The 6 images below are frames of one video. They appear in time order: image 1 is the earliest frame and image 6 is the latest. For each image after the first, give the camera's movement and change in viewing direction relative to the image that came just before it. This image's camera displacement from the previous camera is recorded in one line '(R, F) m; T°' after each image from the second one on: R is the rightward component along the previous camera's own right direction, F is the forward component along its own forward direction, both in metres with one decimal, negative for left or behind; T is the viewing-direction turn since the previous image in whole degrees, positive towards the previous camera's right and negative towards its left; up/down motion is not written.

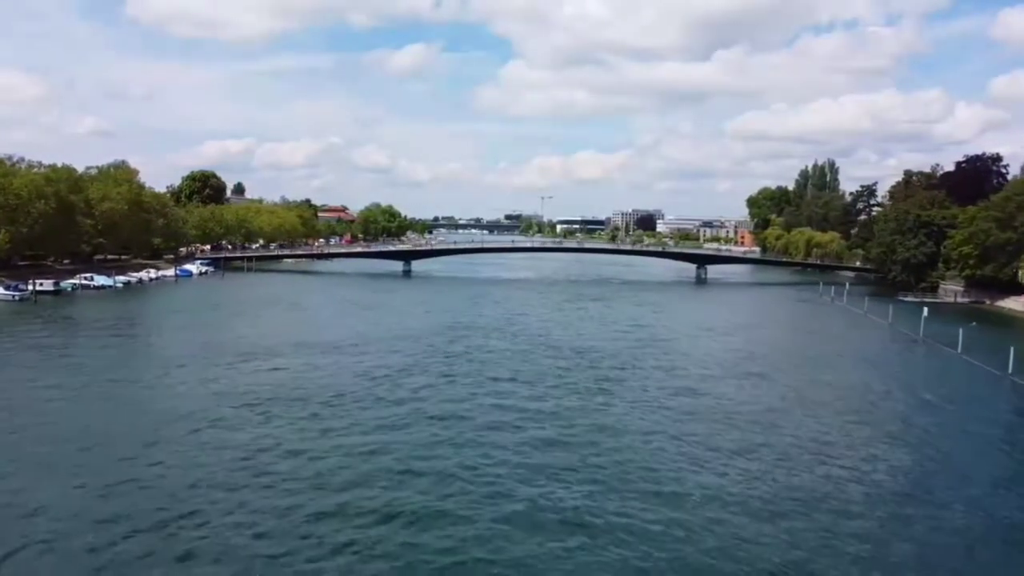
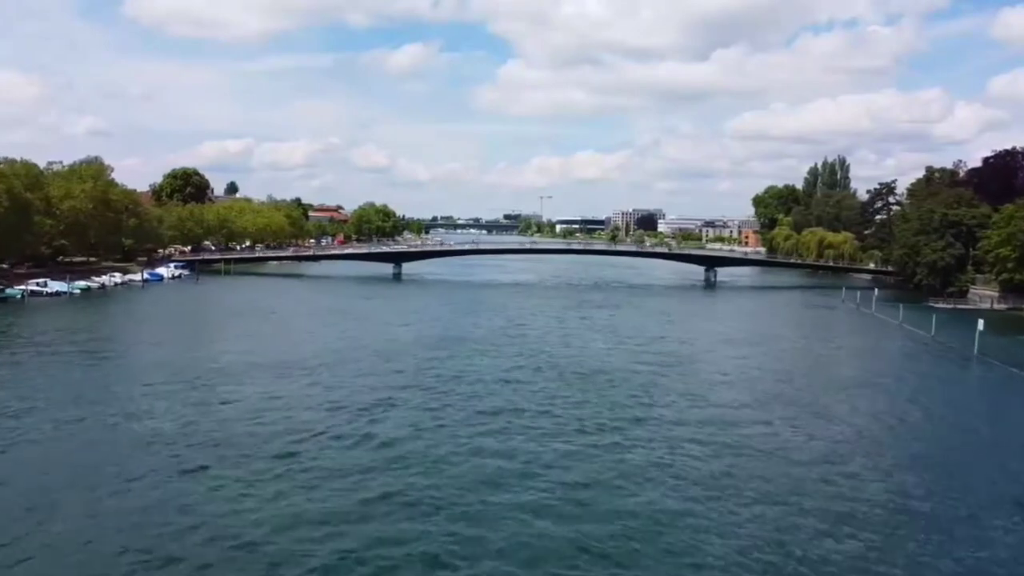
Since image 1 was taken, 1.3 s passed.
(+0.1, +5.3) m; 0°
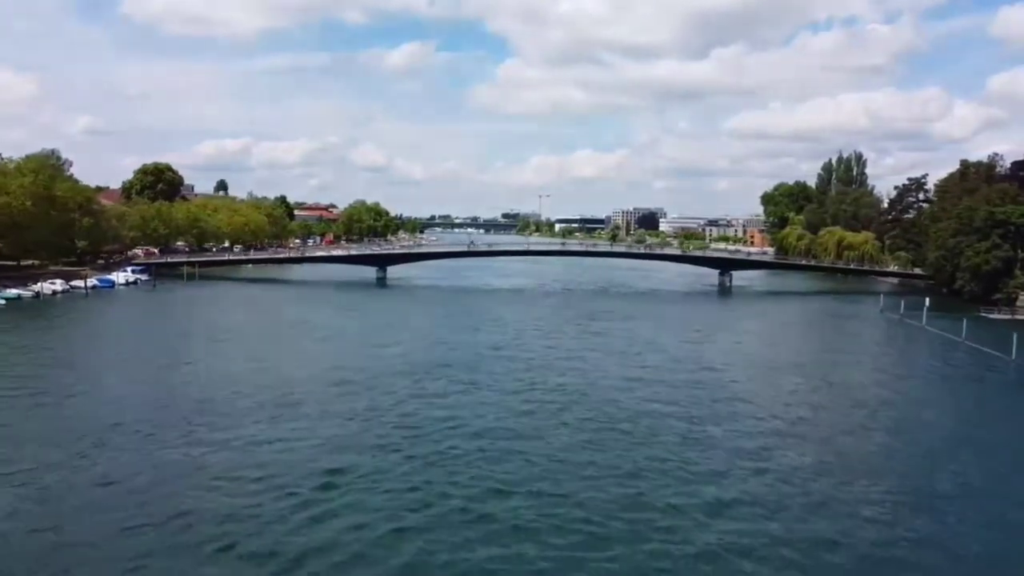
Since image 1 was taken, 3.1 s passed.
(+0.2, +7.4) m; 0°
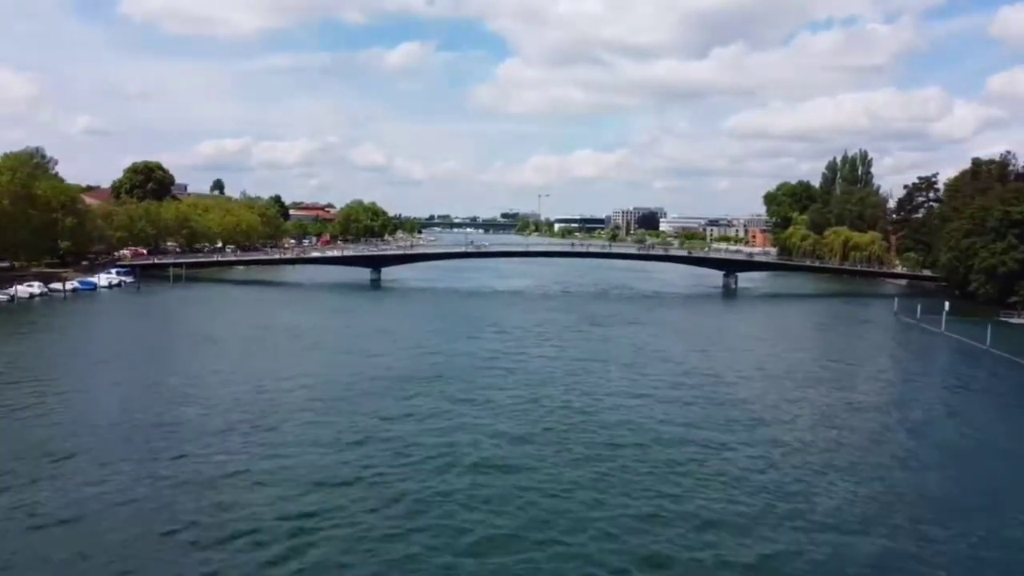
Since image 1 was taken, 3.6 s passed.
(+0.1, +2.3) m; 0°
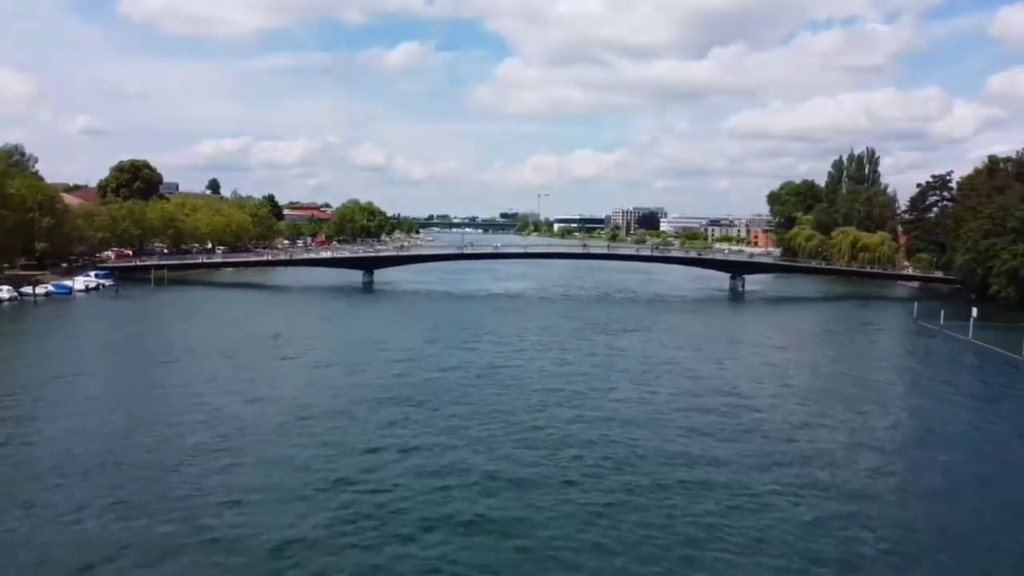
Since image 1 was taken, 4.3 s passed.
(+0.1, +2.9) m; 0°
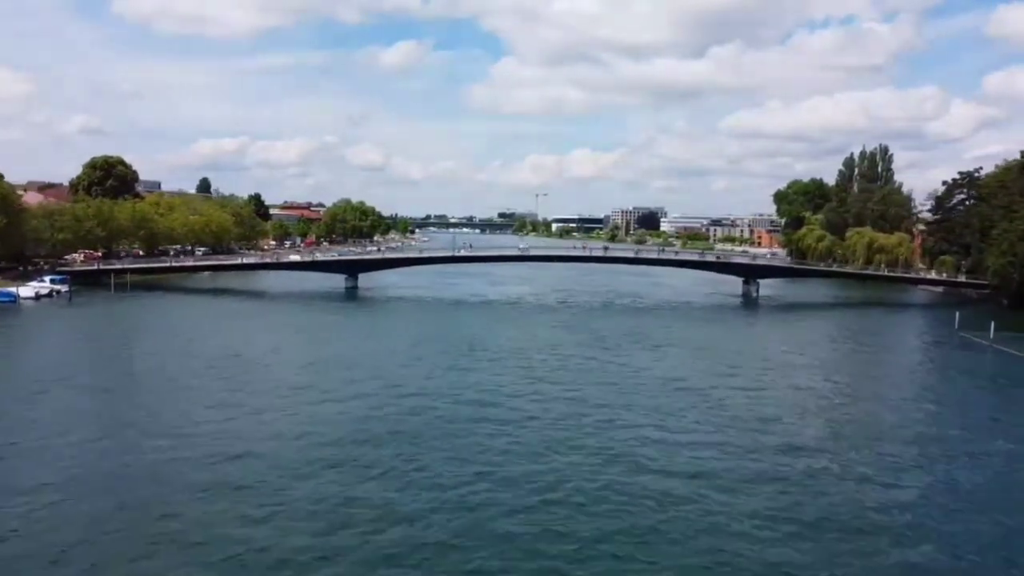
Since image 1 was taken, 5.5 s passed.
(+0.1, +5.3) m; 0°
